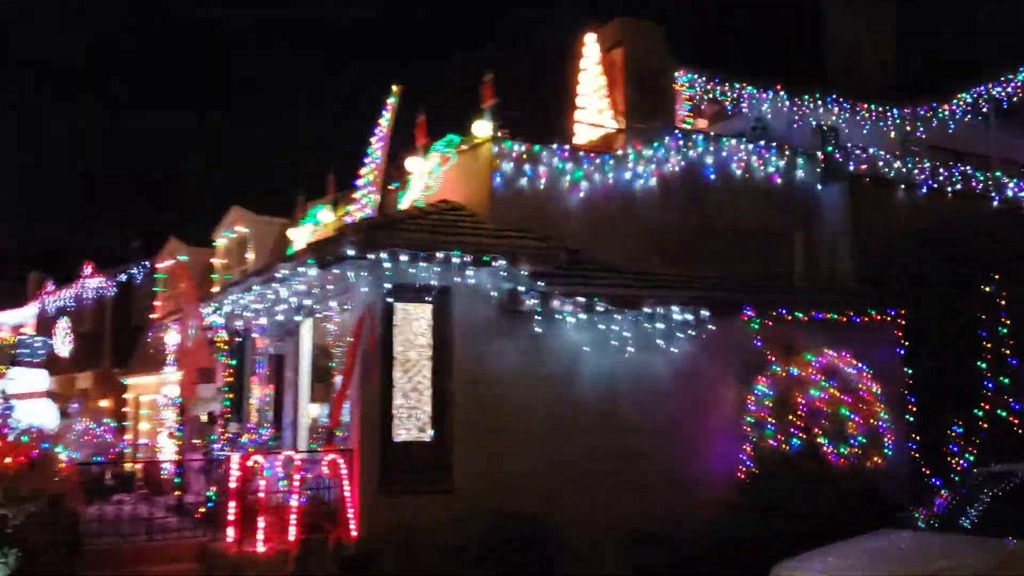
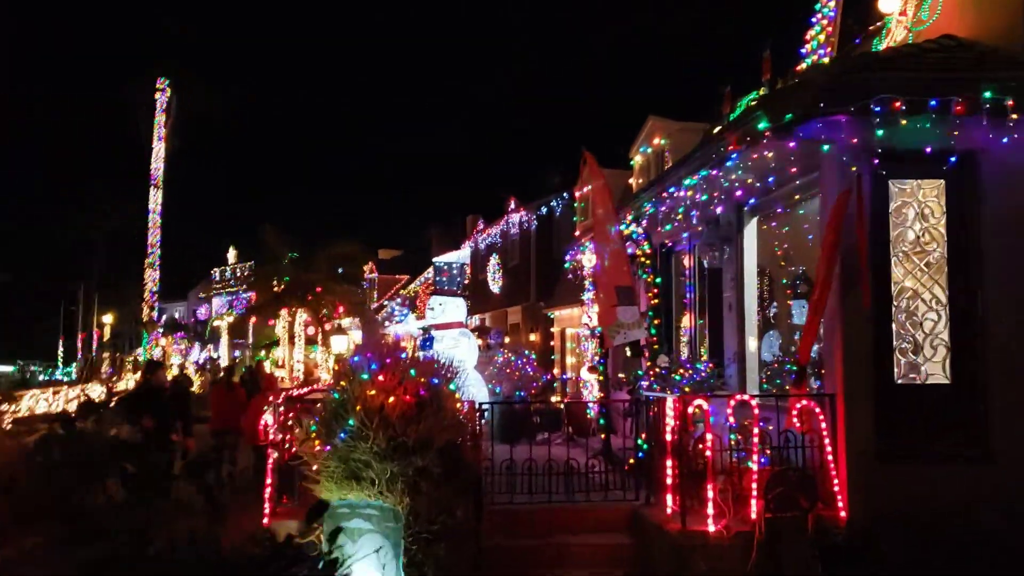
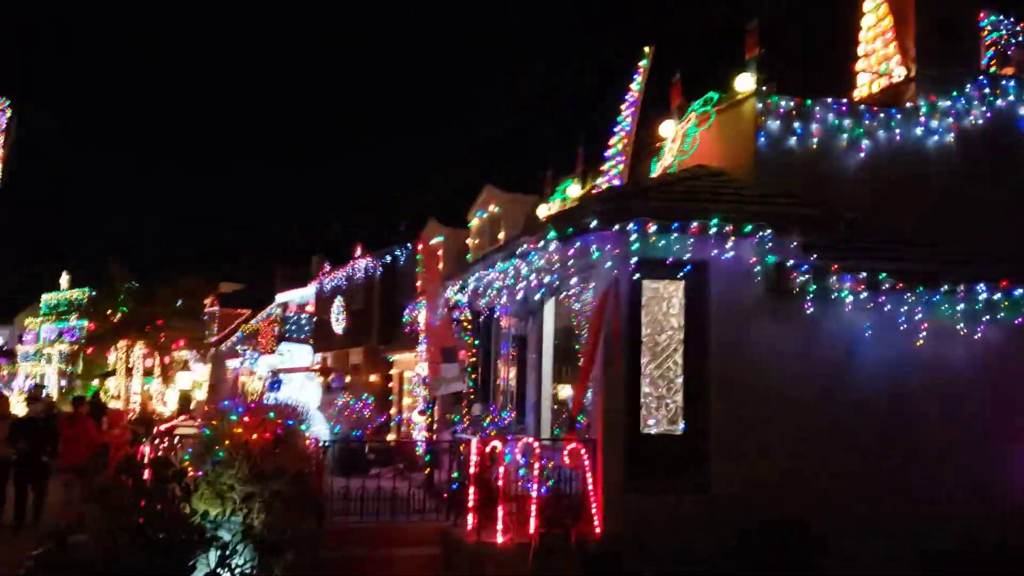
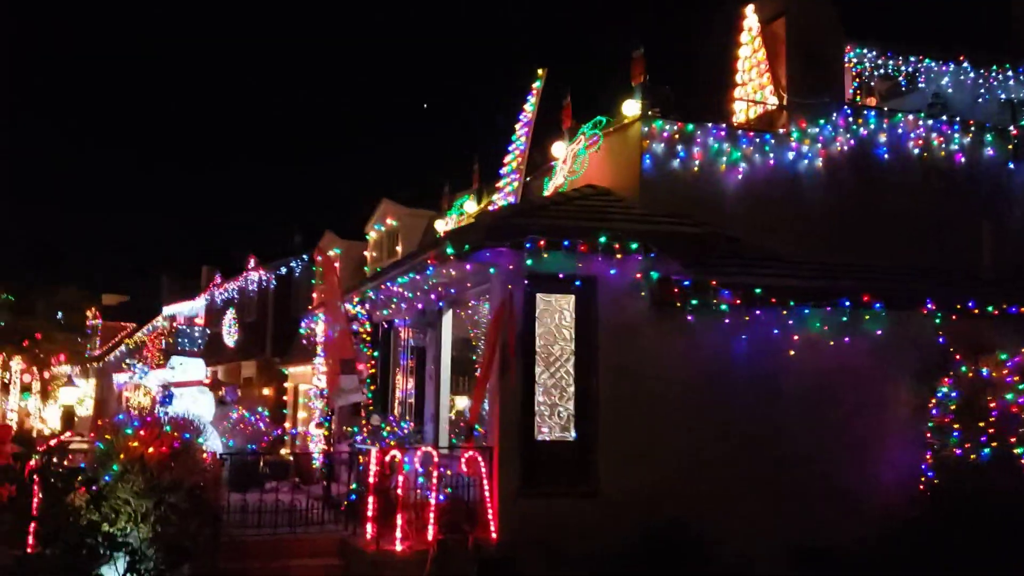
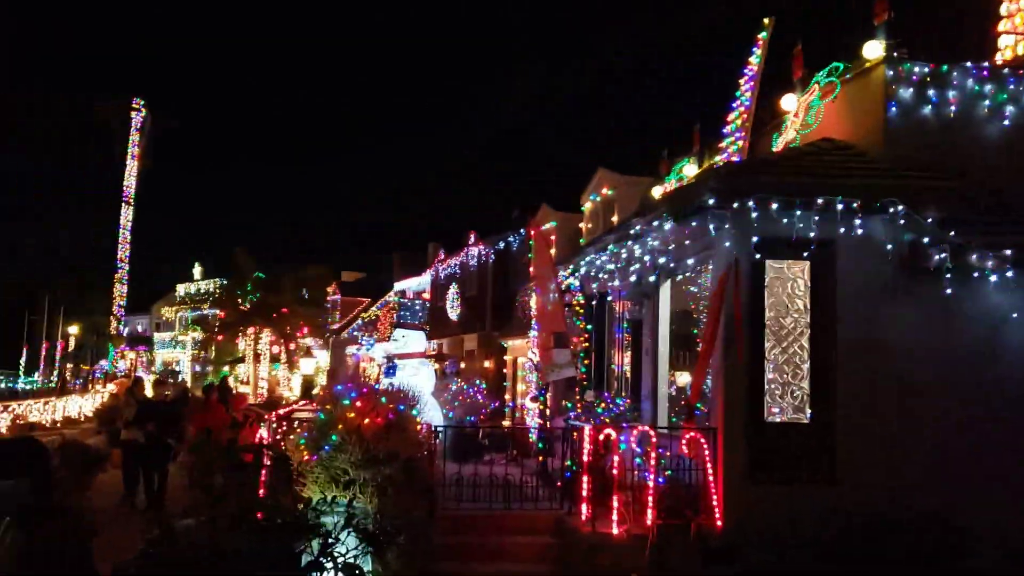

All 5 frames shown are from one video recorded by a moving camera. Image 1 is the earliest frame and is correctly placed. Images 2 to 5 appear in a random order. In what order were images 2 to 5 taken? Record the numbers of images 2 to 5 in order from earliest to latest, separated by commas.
4, 3, 5, 2
